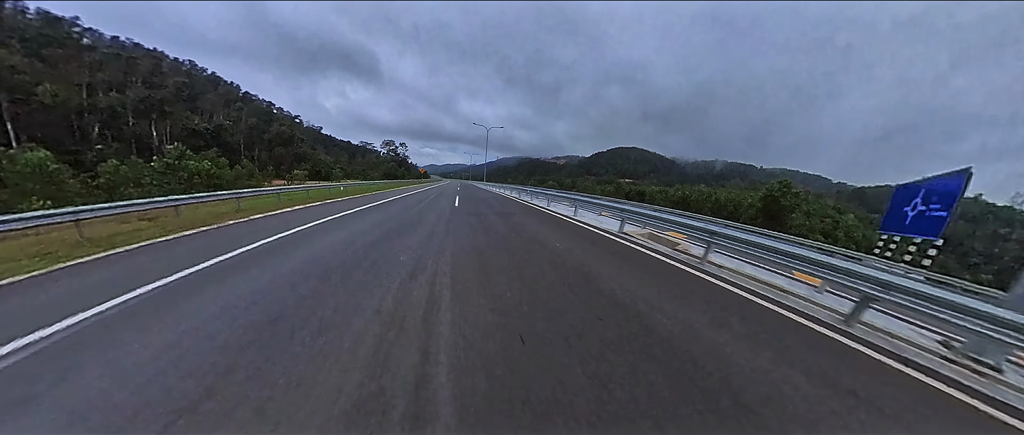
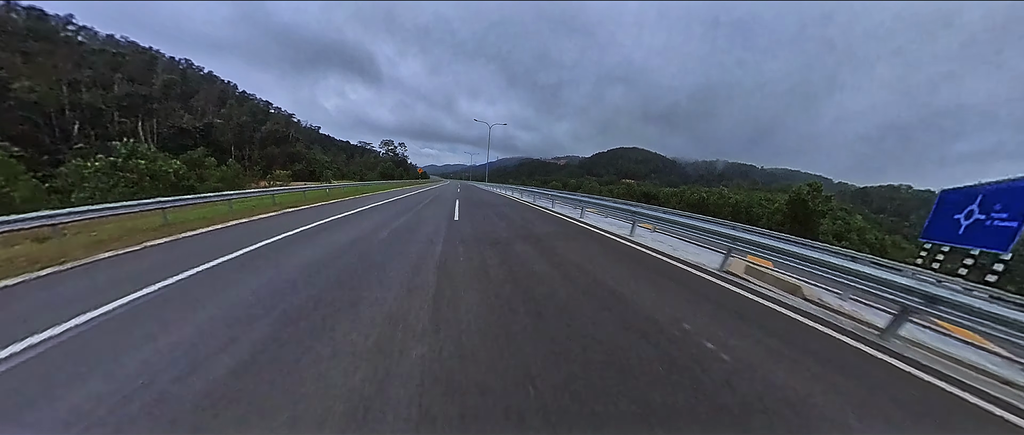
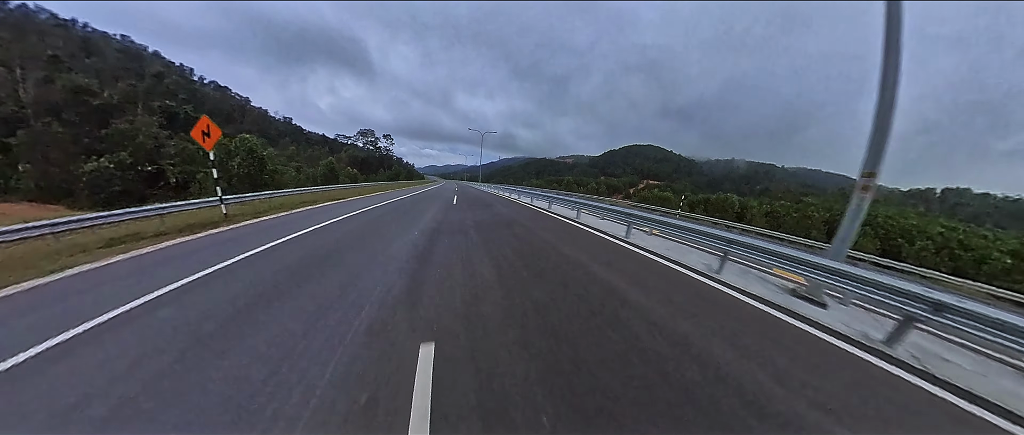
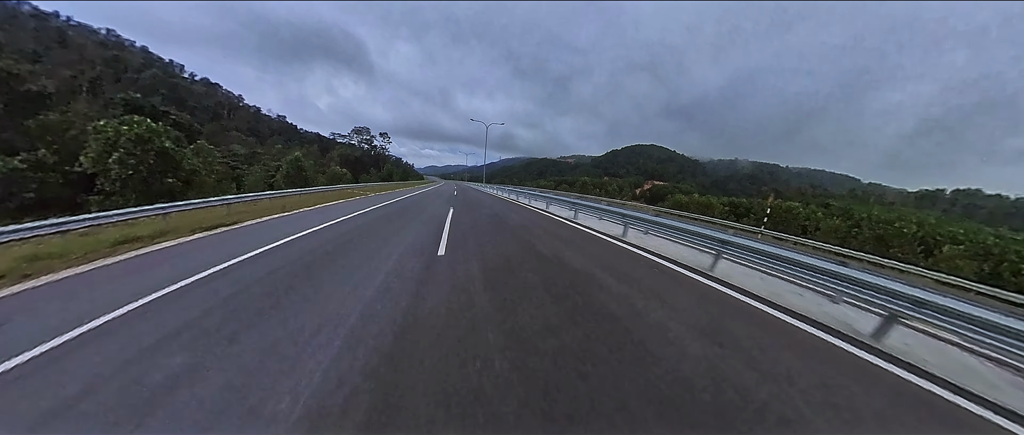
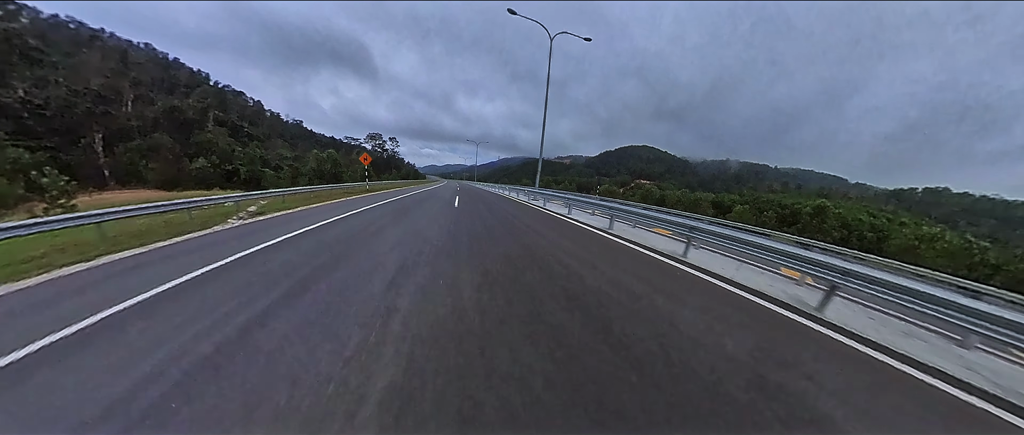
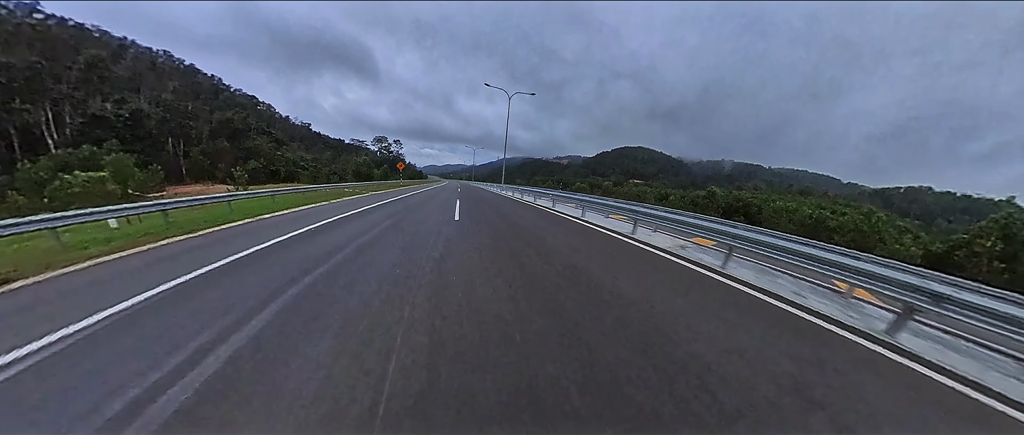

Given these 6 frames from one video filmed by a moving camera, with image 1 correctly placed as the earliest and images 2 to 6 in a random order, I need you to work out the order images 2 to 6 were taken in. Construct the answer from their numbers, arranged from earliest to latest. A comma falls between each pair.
2, 6, 5, 3, 4
